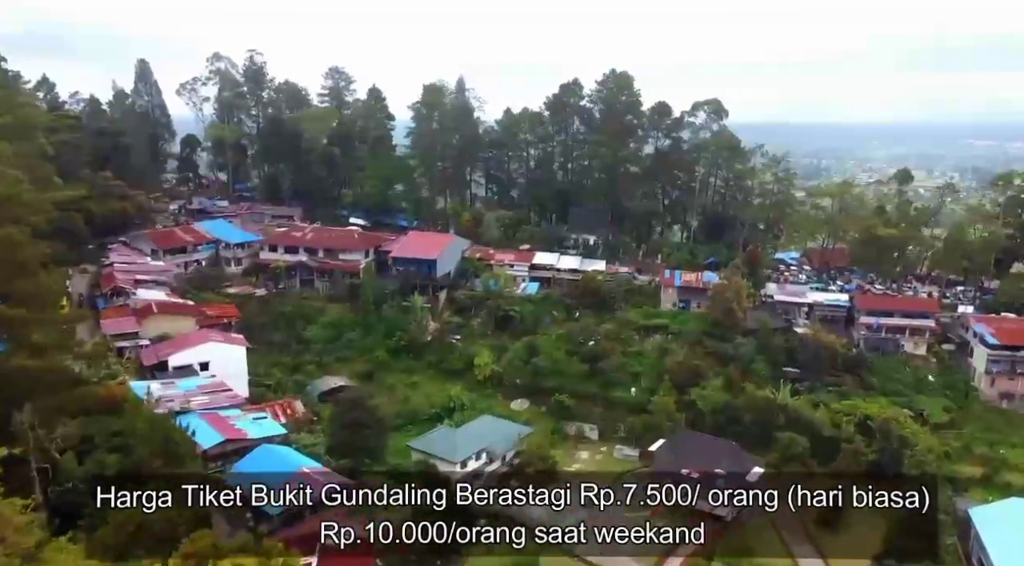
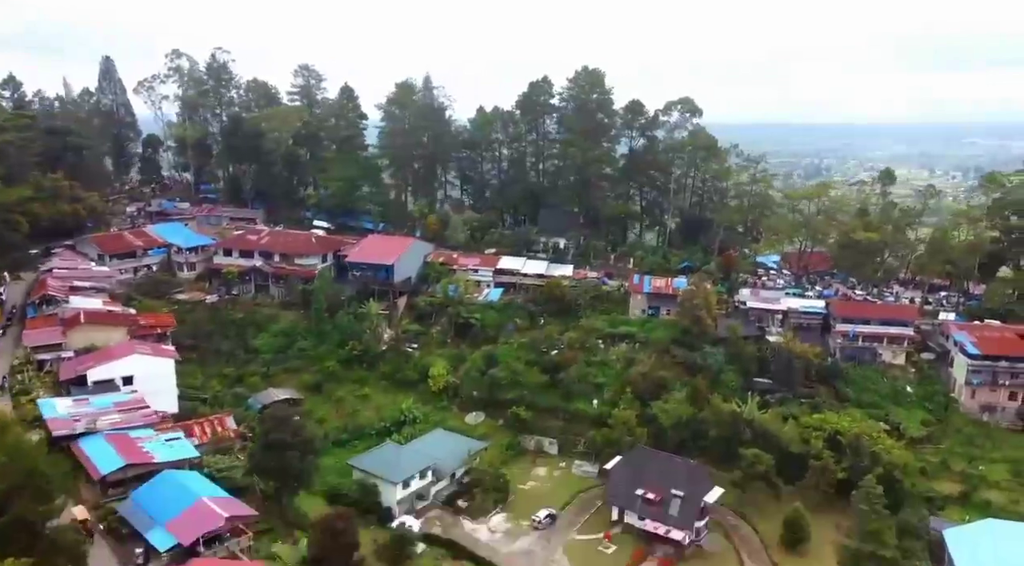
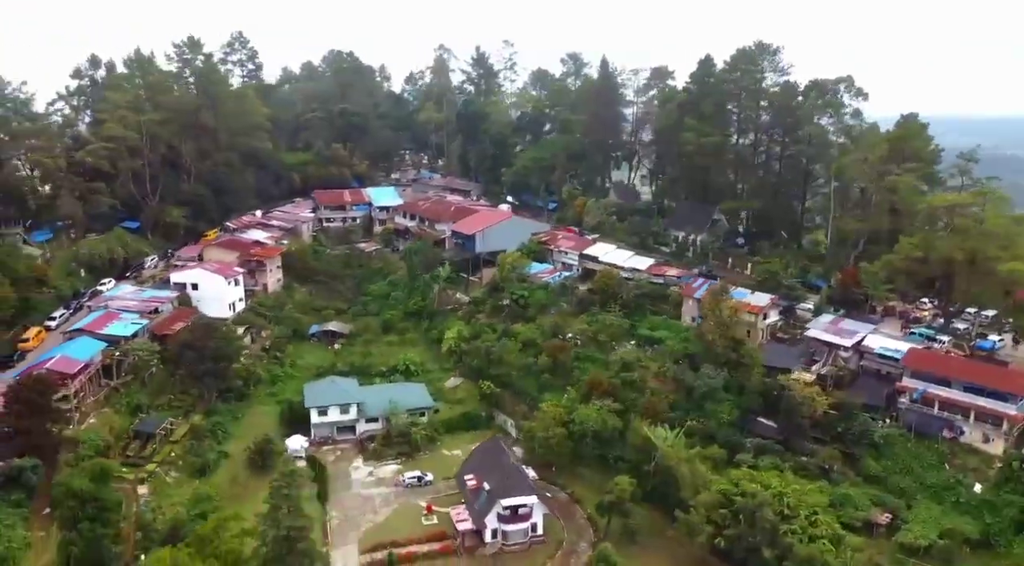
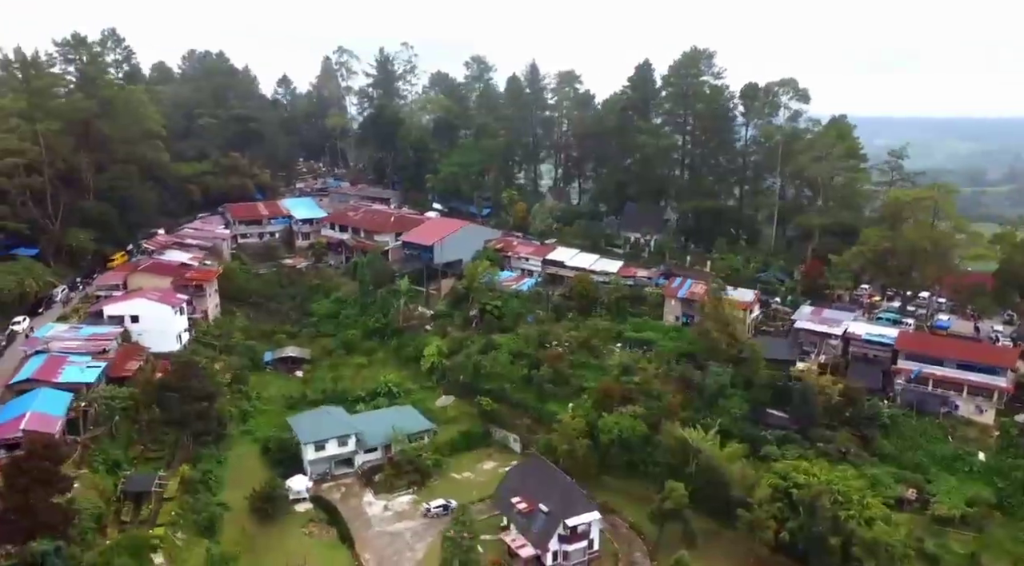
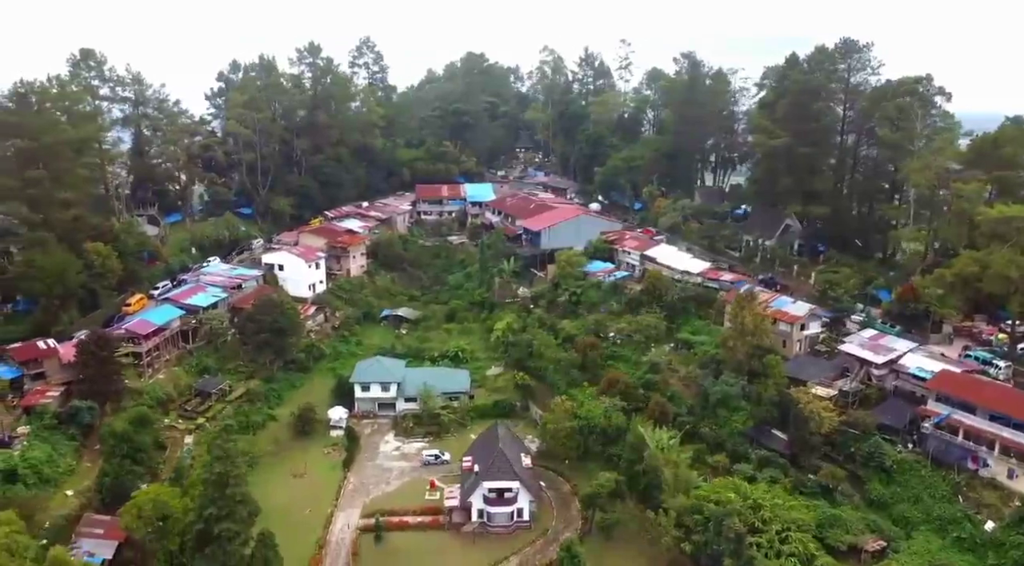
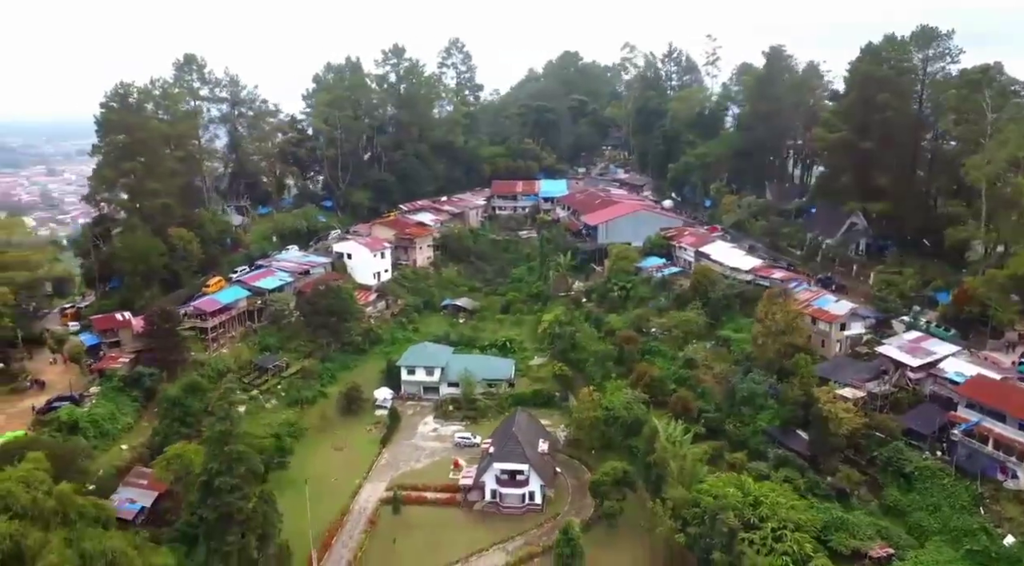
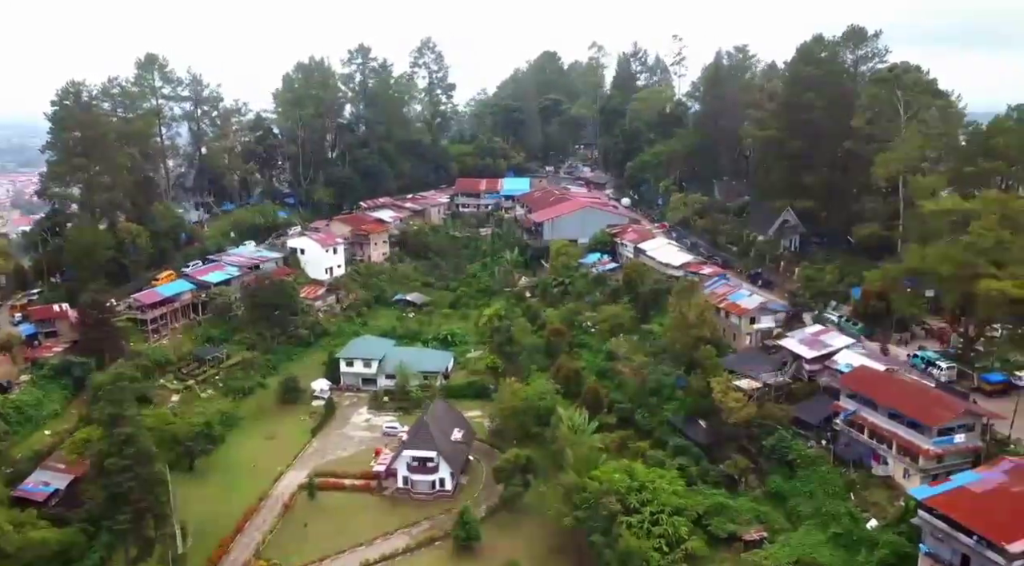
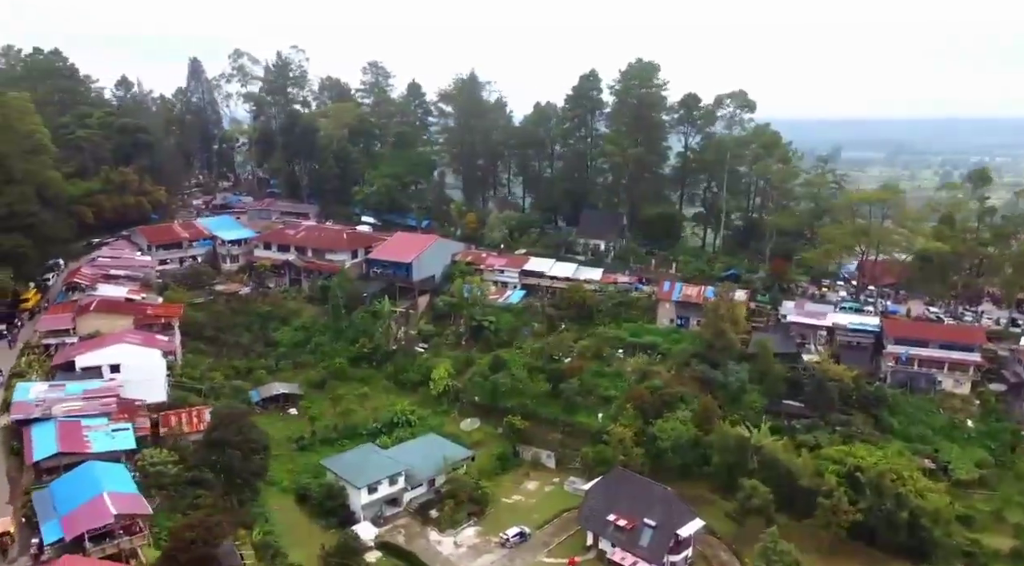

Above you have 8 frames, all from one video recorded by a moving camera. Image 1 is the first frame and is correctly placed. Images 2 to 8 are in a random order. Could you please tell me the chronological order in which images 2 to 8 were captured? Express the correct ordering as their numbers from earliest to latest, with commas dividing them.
2, 8, 4, 3, 5, 6, 7
